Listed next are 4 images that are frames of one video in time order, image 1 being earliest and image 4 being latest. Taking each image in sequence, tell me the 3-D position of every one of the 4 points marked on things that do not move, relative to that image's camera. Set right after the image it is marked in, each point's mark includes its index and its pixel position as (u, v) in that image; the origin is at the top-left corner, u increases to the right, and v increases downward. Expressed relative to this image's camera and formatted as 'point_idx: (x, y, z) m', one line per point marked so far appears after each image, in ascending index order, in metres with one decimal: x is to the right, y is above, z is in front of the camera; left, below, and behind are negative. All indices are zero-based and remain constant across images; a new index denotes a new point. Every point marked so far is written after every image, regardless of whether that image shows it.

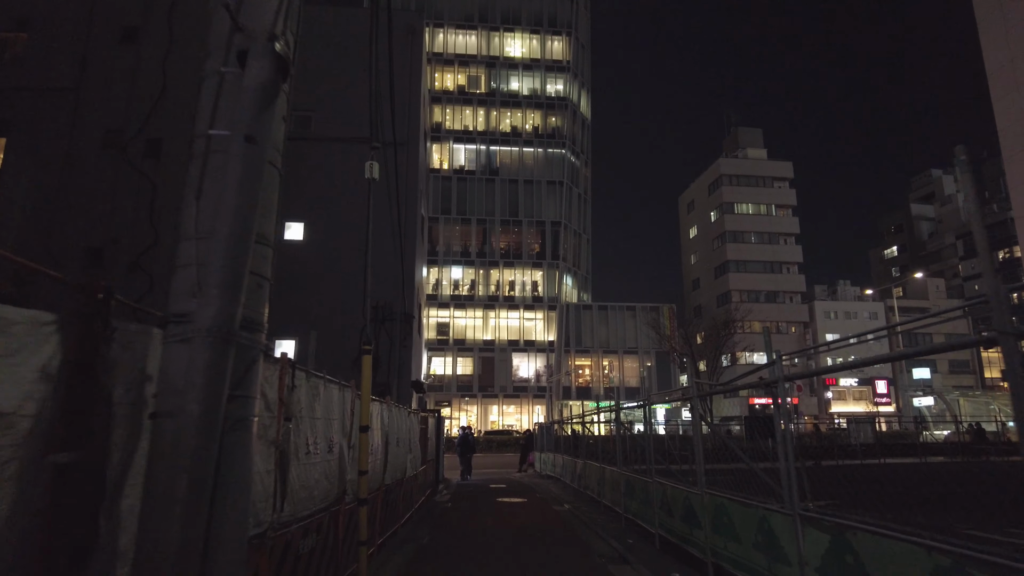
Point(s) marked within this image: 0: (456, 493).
0: (-1.7, -6.0, +18.1) m
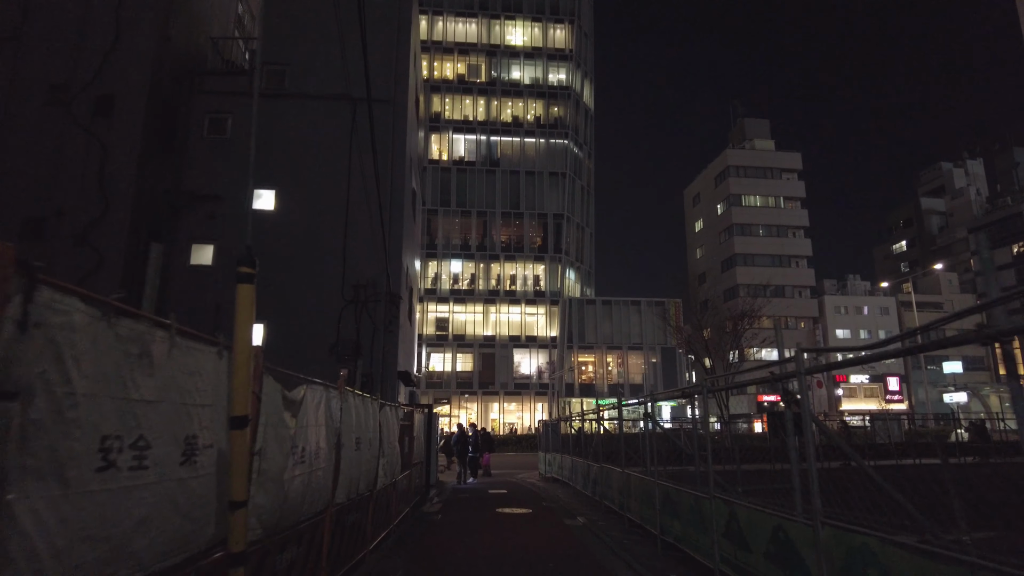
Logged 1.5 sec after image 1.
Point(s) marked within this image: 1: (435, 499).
0: (-1.6, -5.4, +15.7) m
1: (-2.0, -5.4, +15.9) m
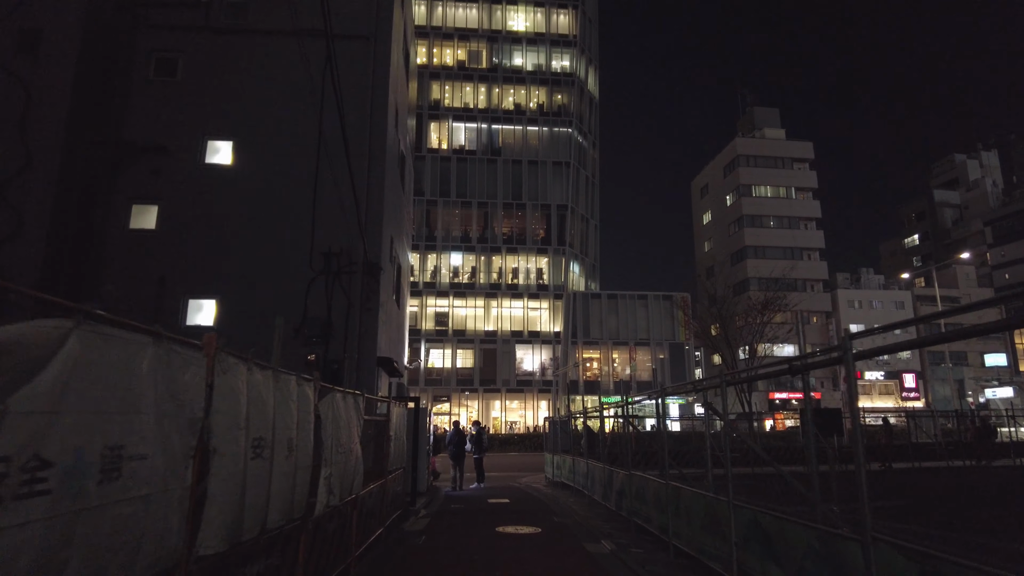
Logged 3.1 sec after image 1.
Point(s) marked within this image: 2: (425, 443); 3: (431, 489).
0: (-1.5, -4.7, +13.0) m
1: (-1.9, -4.7, +13.2) m
2: (-2.3, -4.0, +16.4) m
3: (-2.3, -5.8, +17.8) m
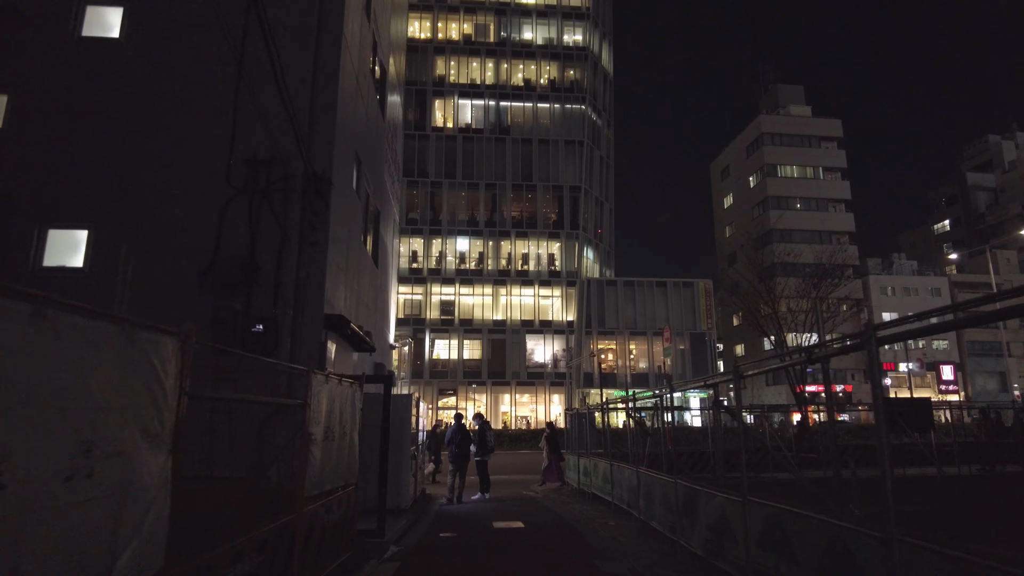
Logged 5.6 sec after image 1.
0: (-1.3, -3.6, +8.6) m
1: (-1.7, -3.6, +8.8) m
2: (-2.1, -2.9, +12.1) m
3: (-2.0, -4.6, +13.5) m
